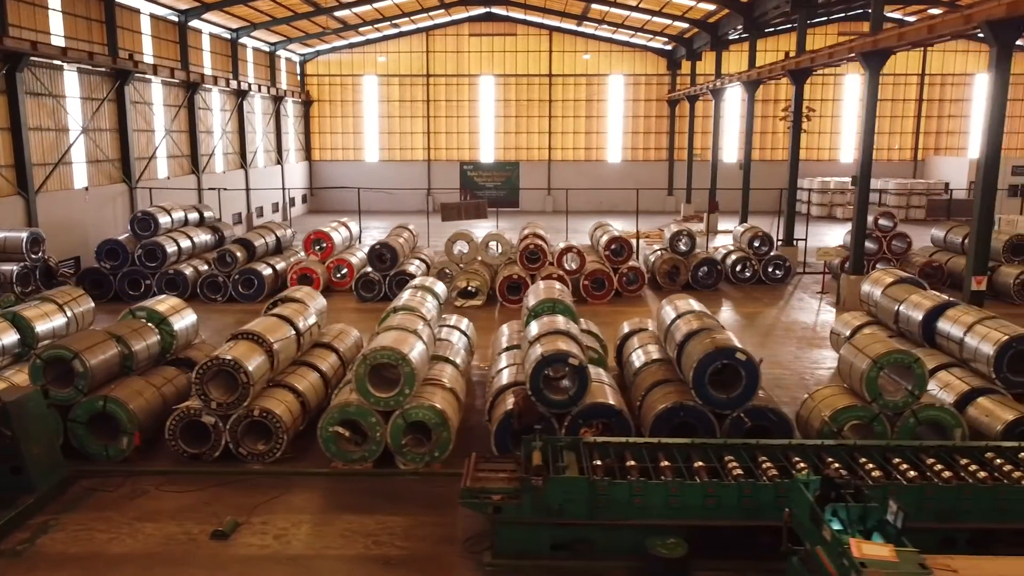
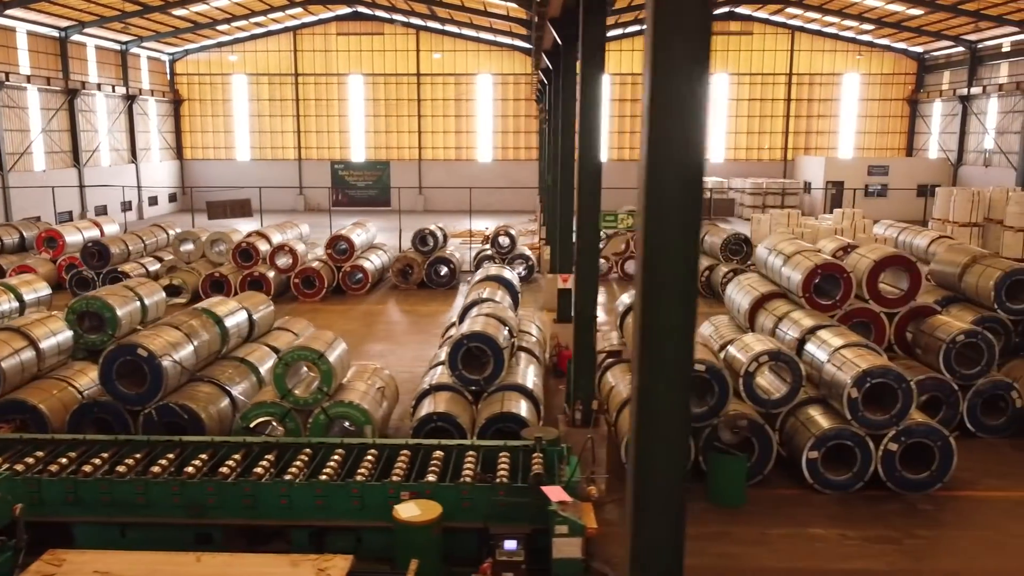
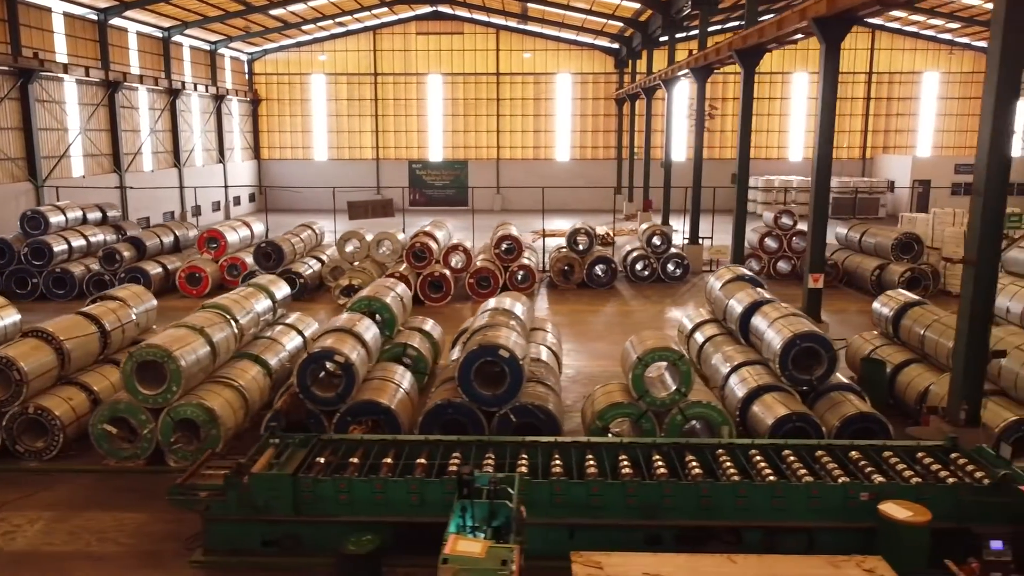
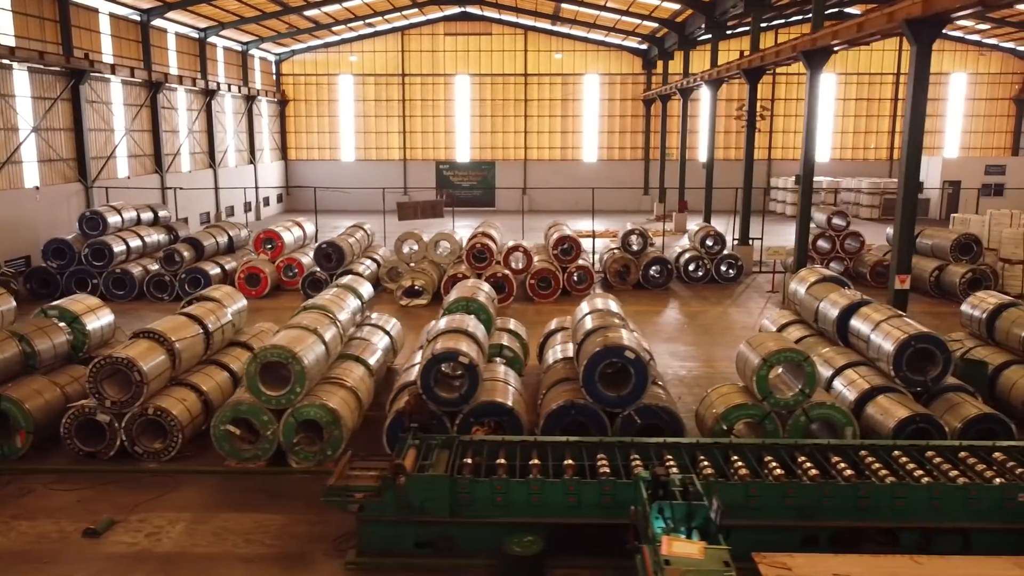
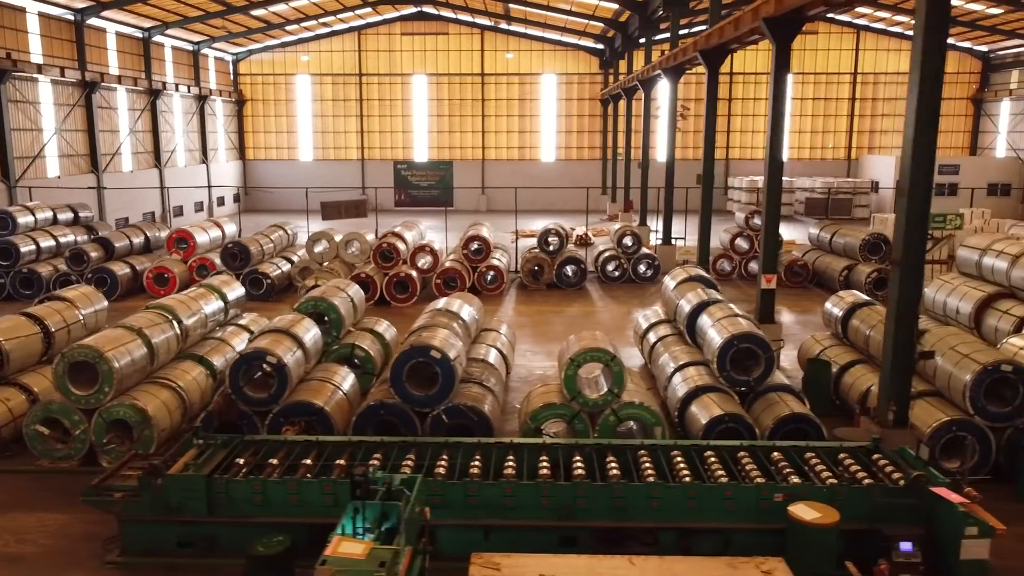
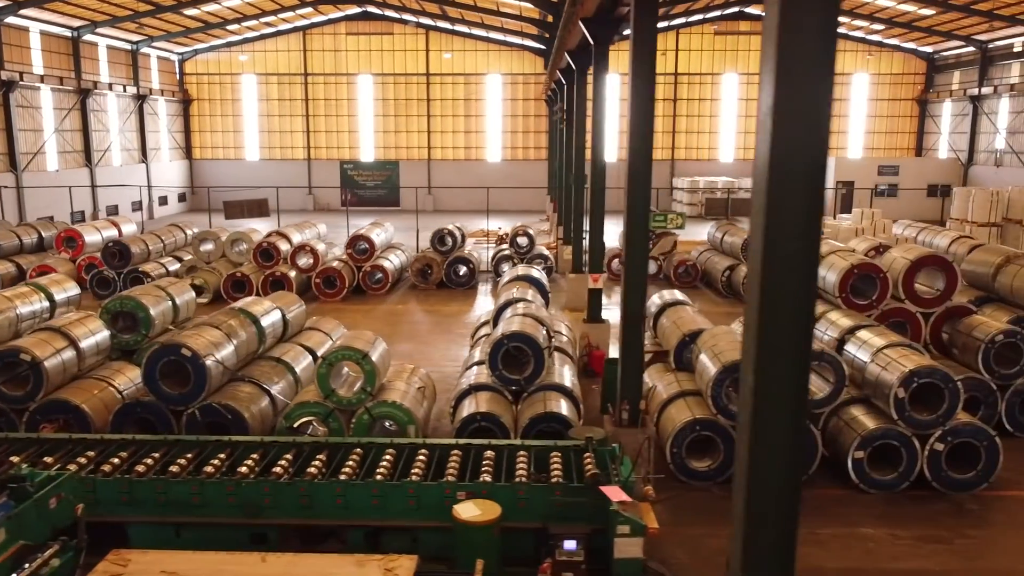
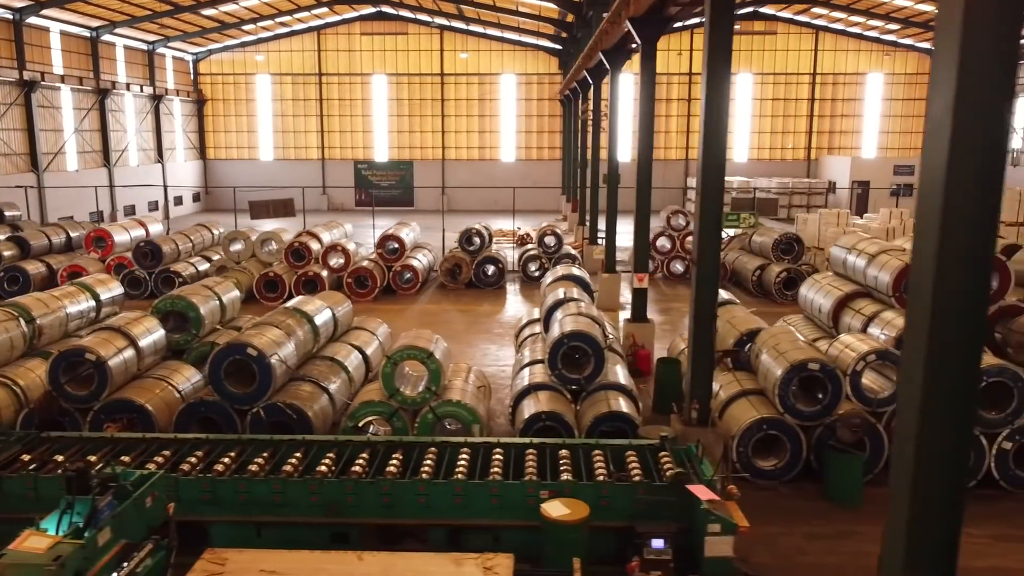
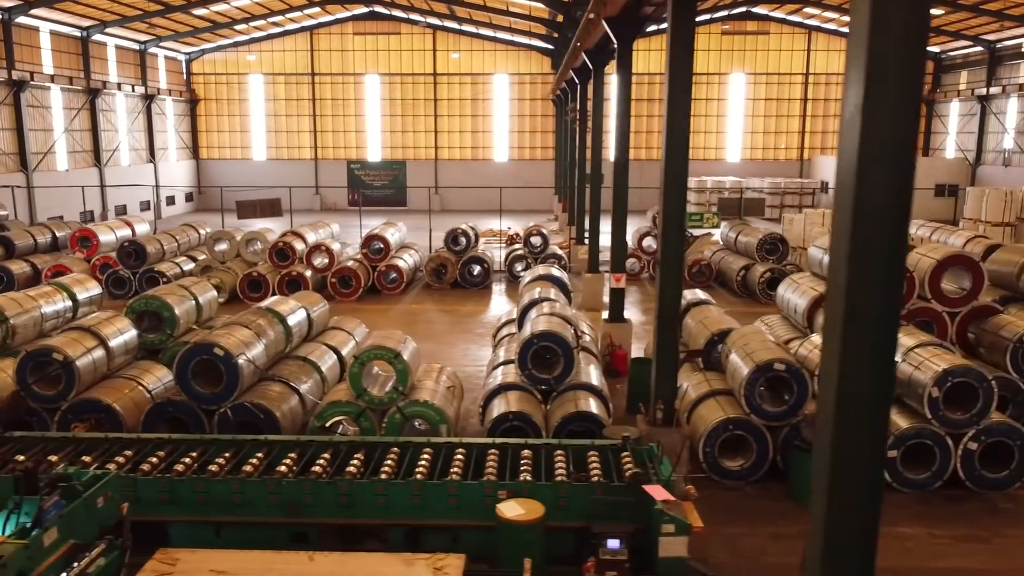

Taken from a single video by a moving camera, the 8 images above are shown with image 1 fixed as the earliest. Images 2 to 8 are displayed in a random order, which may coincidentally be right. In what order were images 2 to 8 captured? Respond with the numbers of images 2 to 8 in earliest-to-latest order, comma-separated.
4, 3, 5, 7, 8, 6, 2
